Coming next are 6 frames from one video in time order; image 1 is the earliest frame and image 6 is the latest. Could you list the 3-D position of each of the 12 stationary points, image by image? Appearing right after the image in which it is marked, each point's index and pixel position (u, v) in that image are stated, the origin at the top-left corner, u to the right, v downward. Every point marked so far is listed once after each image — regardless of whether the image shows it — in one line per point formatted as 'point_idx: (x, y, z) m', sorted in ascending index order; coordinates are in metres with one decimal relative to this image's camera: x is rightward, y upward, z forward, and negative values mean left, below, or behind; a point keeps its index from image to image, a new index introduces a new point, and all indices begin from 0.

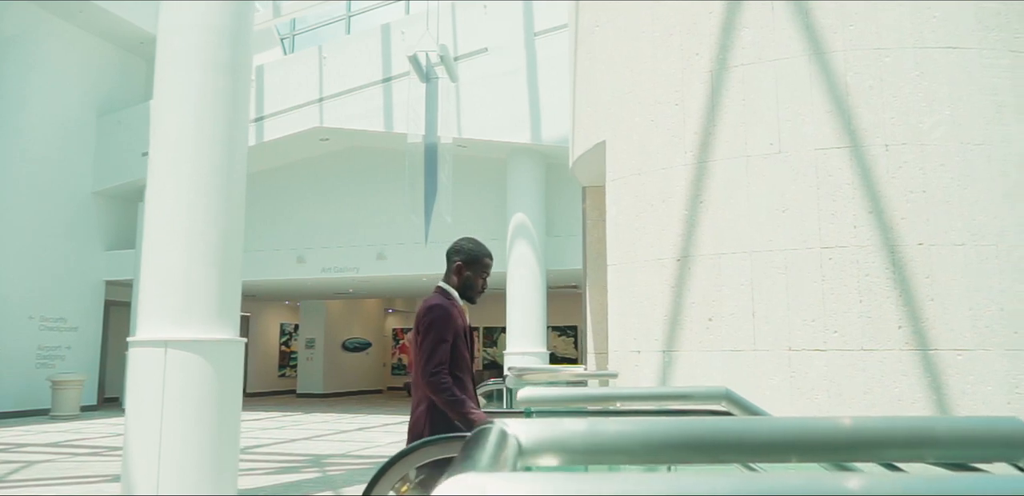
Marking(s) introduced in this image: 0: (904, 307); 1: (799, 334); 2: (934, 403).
0: (+3.1, -0.5, +5.2) m
1: (+2.3, -0.7, +5.3) m
2: (+3.2, -1.2, +5.0) m
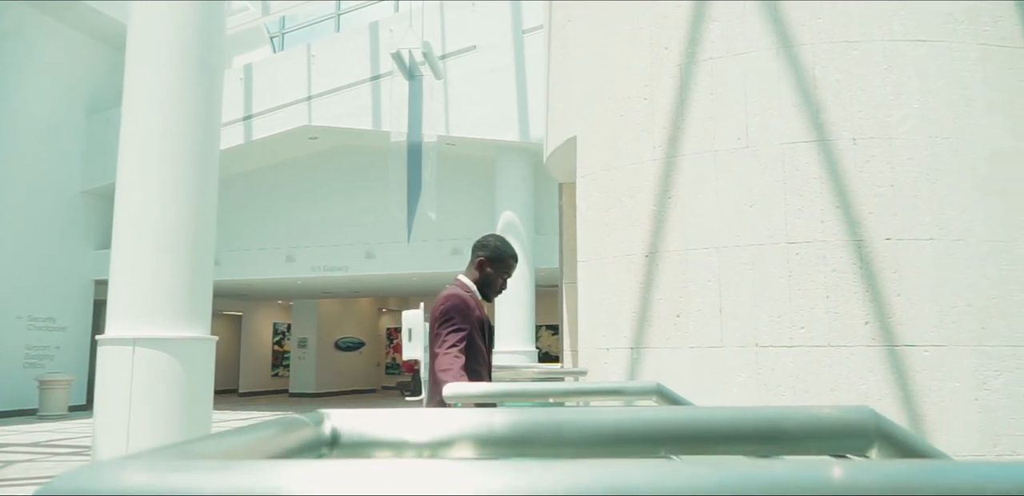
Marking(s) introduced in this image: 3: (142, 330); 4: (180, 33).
0: (+2.8, -0.4, +5.1) m
1: (+2.0, -0.7, +5.3) m
2: (+2.9, -1.2, +5.0) m
3: (-3.9, -0.9, +6.9) m
4: (-3.7, +2.4, +7.3) m
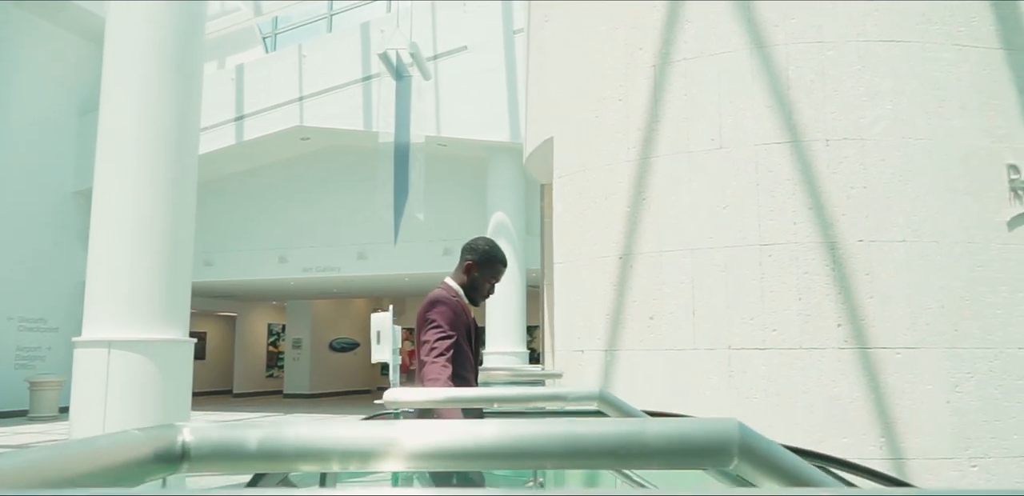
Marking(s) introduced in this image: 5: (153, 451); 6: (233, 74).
0: (+2.6, -0.4, +5.1) m
1: (+1.8, -0.7, +5.2) m
2: (+2.7, -1.2, +5.0) m
3: (-4.1, -0.9, +6.9) m
4: (-3.9, +2.4, +7.3) m
5: (-0.6, -0.3, +1.0) m
6: (-8.2, +5.1, +19.4) m
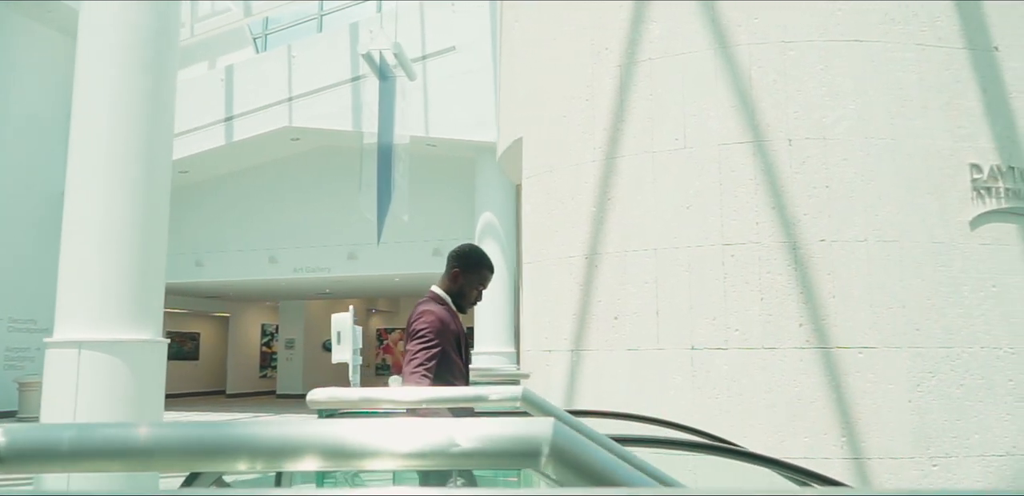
0: (+2.3, -0.4, +5.1) m
1: (+1.5, -0.7, +5.2) m
2: (+2.4, -1.2, +5.0) m
3: (-4.4, -0.9, +6.9) m
4: (-4.2, +2.4, +7.3) m
5: (-0.8, -0.3, +1.0) m
6: (-8.5, +5.1, +19.4) m
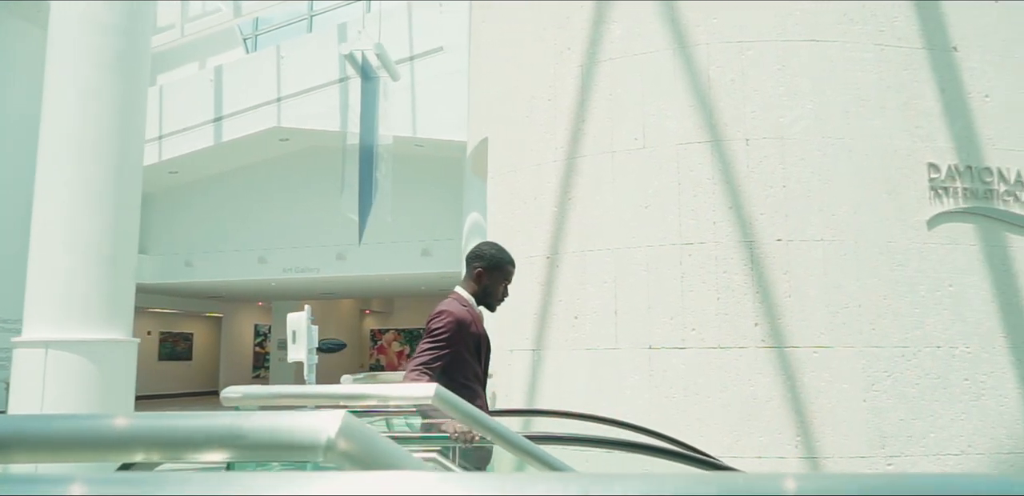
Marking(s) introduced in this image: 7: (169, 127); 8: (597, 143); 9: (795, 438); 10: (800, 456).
0: (+1.9, -0.4, +5.1) m
1: (+1.2, -0.7, +5.3) m
2: (+2.1, -1.2, +5.0) m
3: (-4.7, -0.9, +6.9) m
4: (-4.6, +2.4, +7.3) m
5: (-1.2, -0.3, +1.0) m
6: (-8.9, +5.1, +19.4) m
7: (-10.4, +3.7, +19.9) m
8: (+0.7, +0.9, +5.6) m
9: (+2.1, -1.4, +5.0) m
10: (+2.2, -1.6, +4.9) m
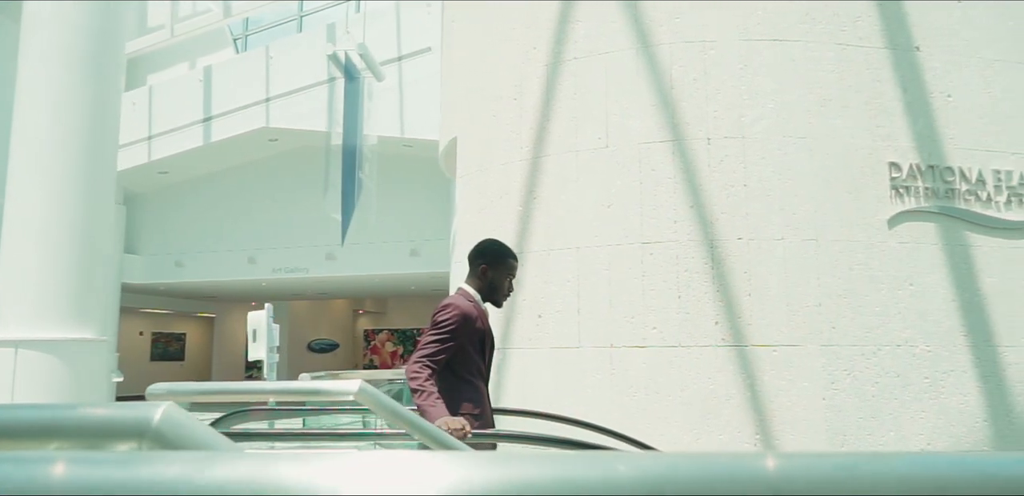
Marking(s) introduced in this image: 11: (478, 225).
0: (+1.6, -0.4, +5.1) m
1: (+0.9, -0.7, +5.3) m
2: (+1.8, -1.2, +5.0) m
3: (-5.0, -0.9, +6.9) m
4: (-4.9, +2.4, +7.3) m
5: (-1.5, -0.3, +1.0) m
6: (-9.2, +5.1, +19.5) m
7: (-10.7, +3.7, +19.9) m
8: (+0.4, +0.9, +5.6) m
9: (+1.8, -1.4, +5.0) m
10: (+1.9, -1.6, +4.9) m
11: (-0.3, +0.2, +6.1) m
